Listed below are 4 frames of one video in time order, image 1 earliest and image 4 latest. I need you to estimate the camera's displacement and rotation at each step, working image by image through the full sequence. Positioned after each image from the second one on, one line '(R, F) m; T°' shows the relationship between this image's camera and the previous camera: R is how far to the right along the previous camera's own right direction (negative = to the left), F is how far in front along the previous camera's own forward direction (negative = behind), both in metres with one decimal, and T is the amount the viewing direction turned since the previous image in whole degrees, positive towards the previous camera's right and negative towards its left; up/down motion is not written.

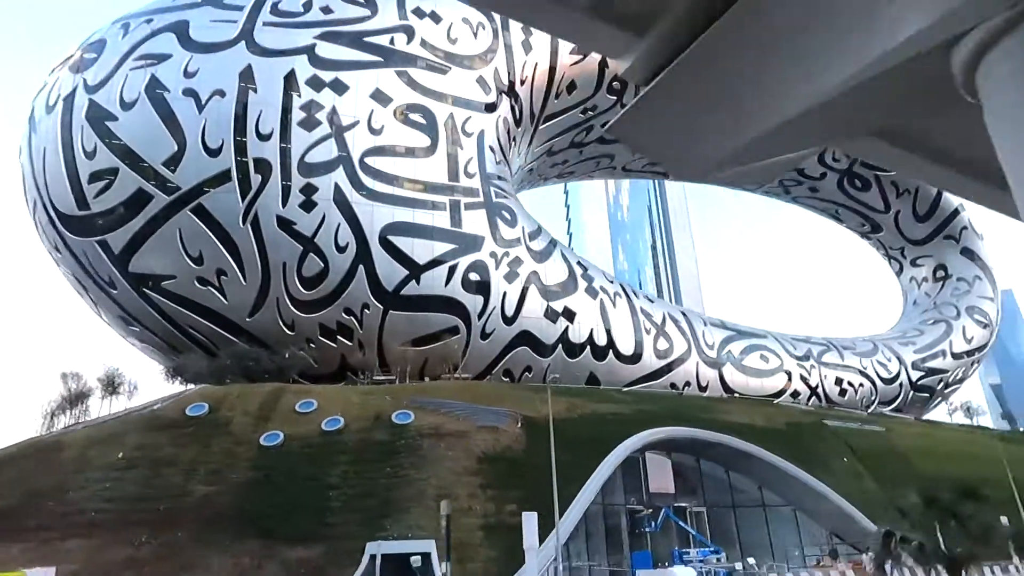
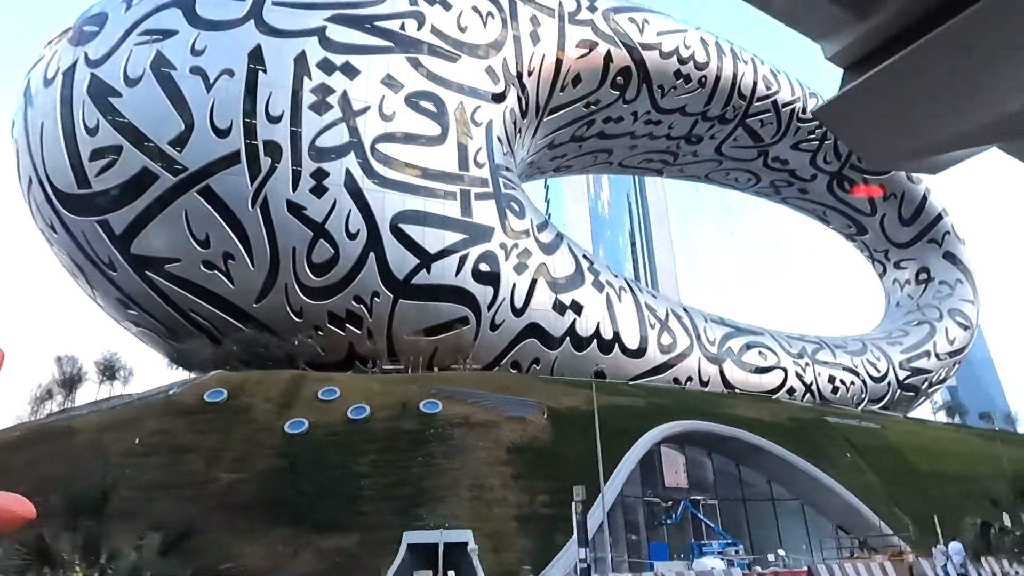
(-0.8, +0.1) m; +5°
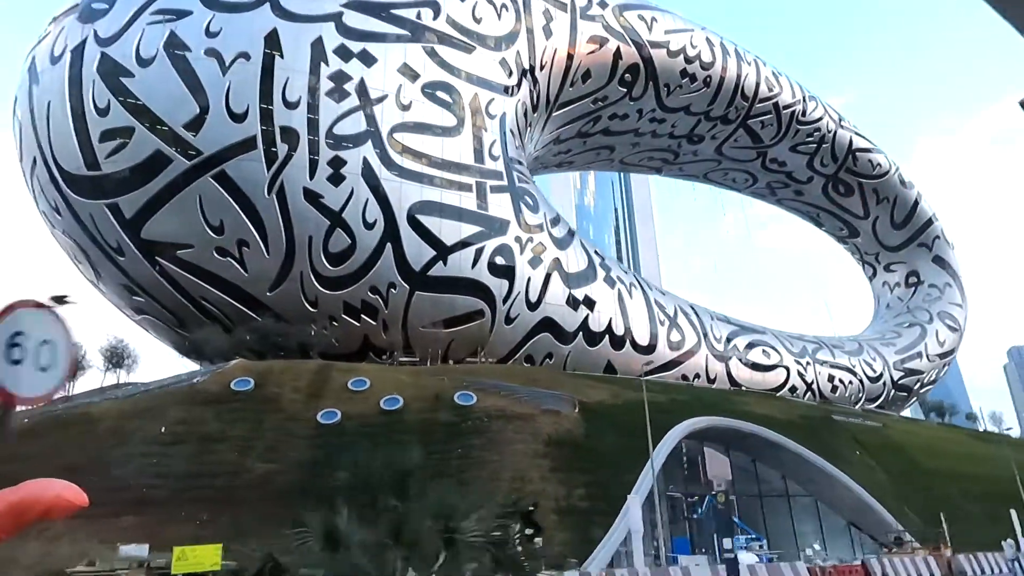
(-0.7, +0.1) m; +4°
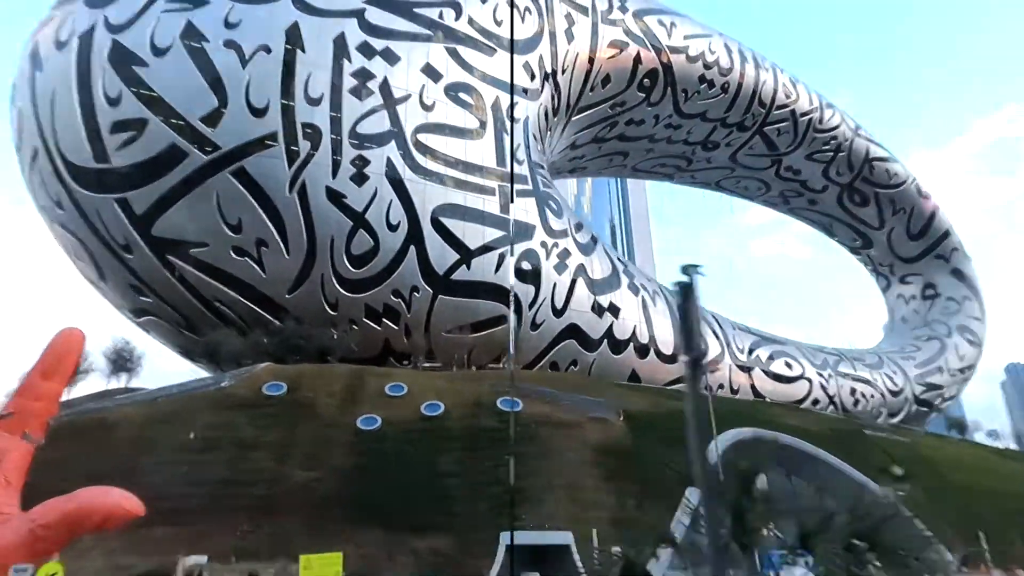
(-0.7, +0.4) m; +3°
